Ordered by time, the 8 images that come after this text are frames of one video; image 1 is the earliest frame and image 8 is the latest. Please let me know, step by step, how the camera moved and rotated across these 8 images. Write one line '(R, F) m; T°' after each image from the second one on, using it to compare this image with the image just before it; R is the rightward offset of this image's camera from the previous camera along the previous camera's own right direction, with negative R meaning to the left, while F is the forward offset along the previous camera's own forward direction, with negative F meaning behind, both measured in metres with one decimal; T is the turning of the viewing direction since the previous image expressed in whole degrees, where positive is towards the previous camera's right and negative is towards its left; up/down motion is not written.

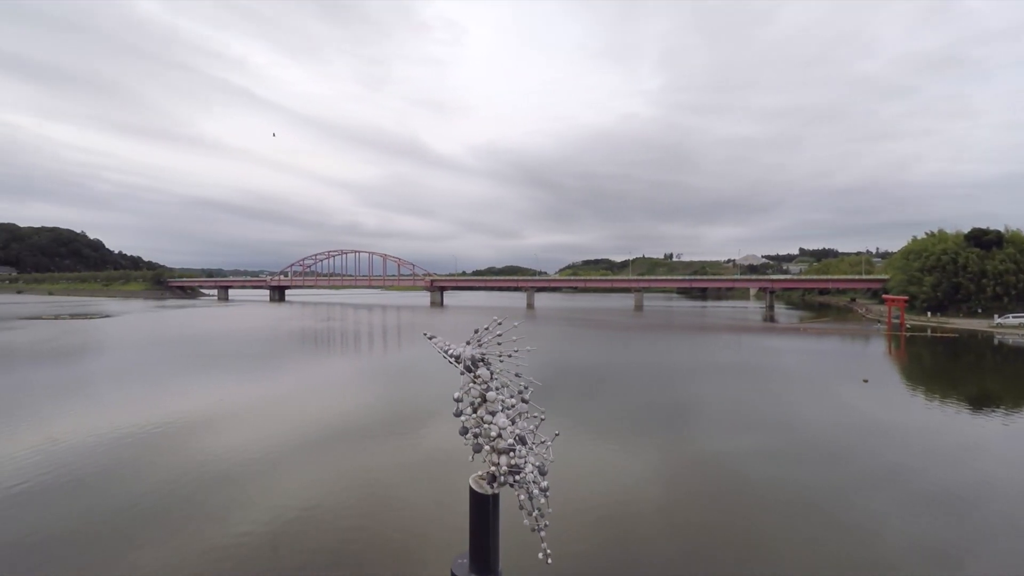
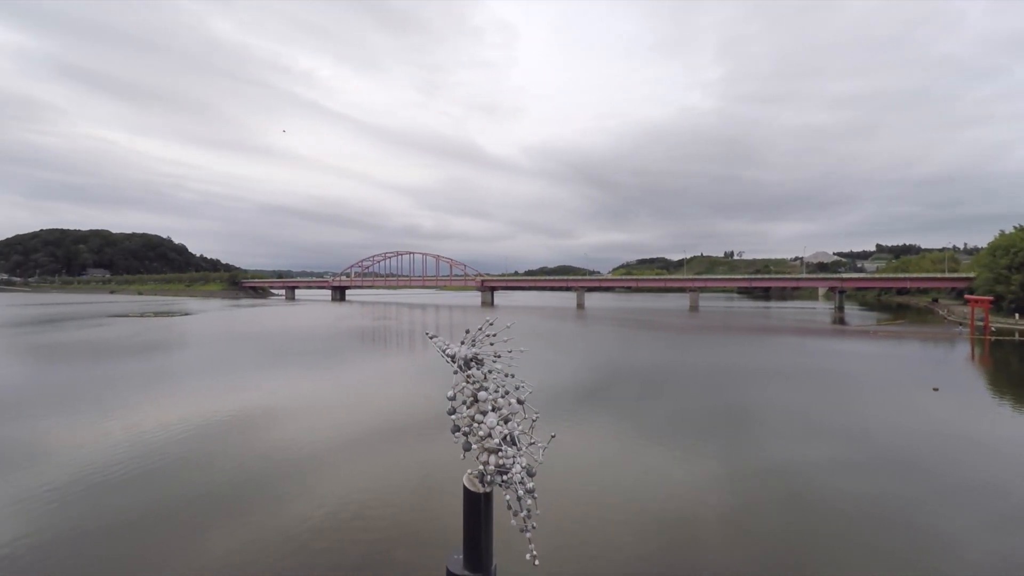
(+0.2, +0.1) m; -6°
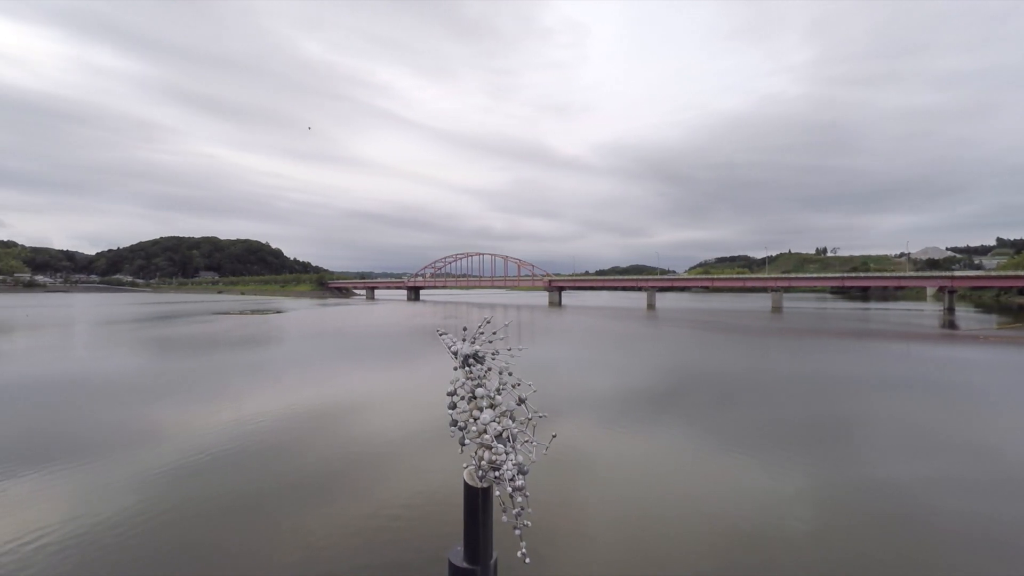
(+0.3, 0.0) m; -9°
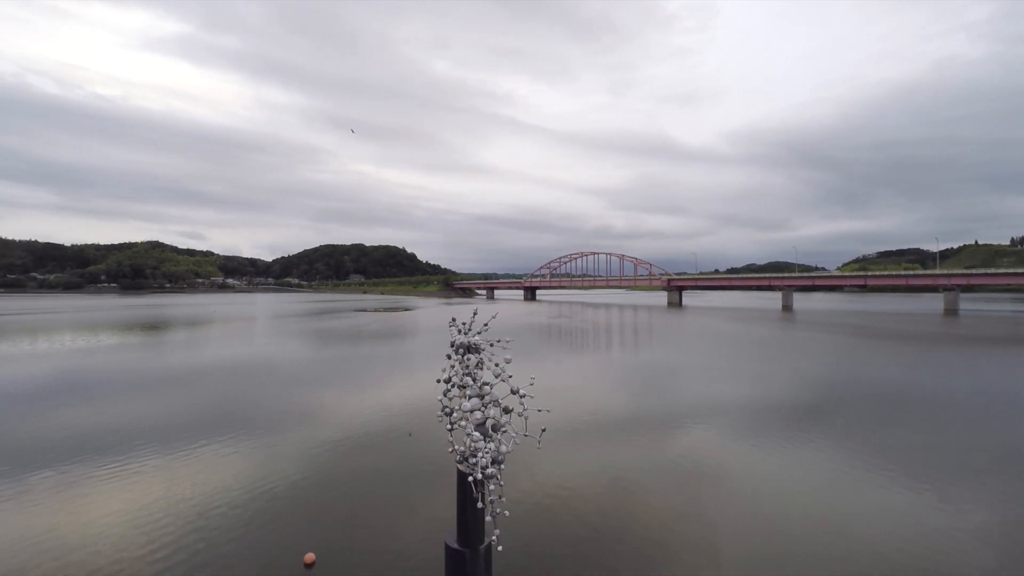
(+0.6, +0.1) m; -15°
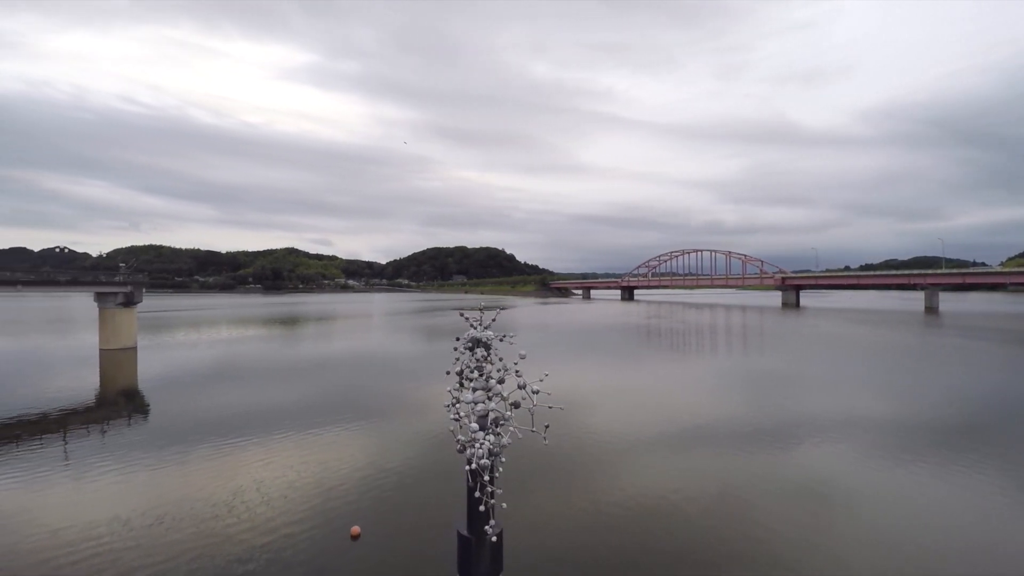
(+0.4, 0.0) m; -12°
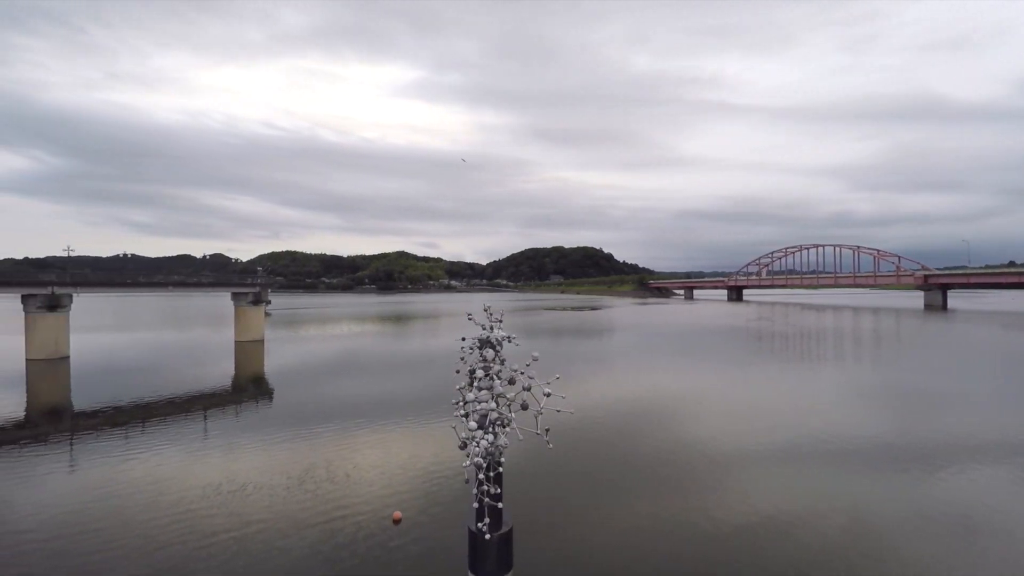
(+0.4, 0.0) m; -12°
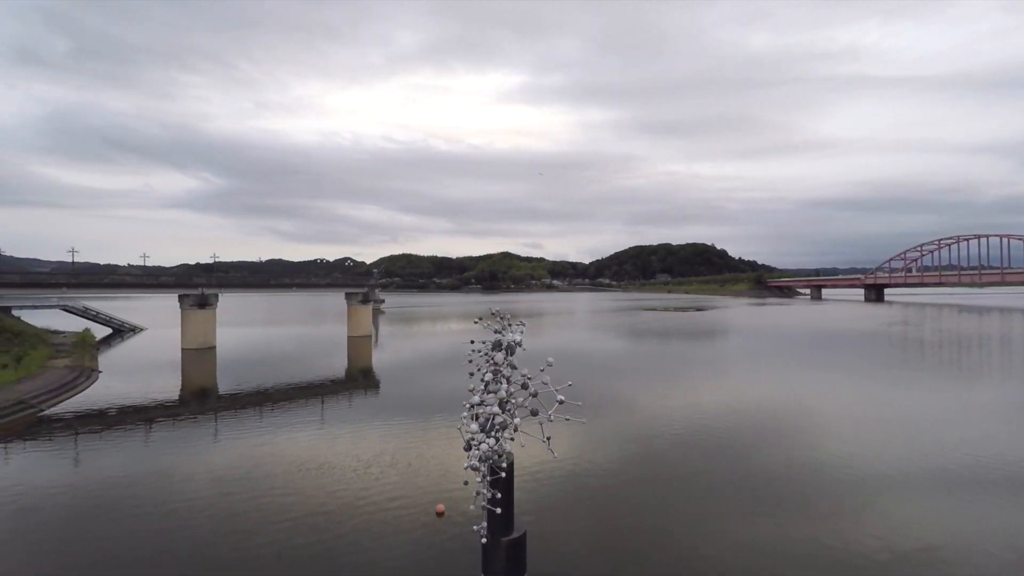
(+0.5, +0.1) m; -13°
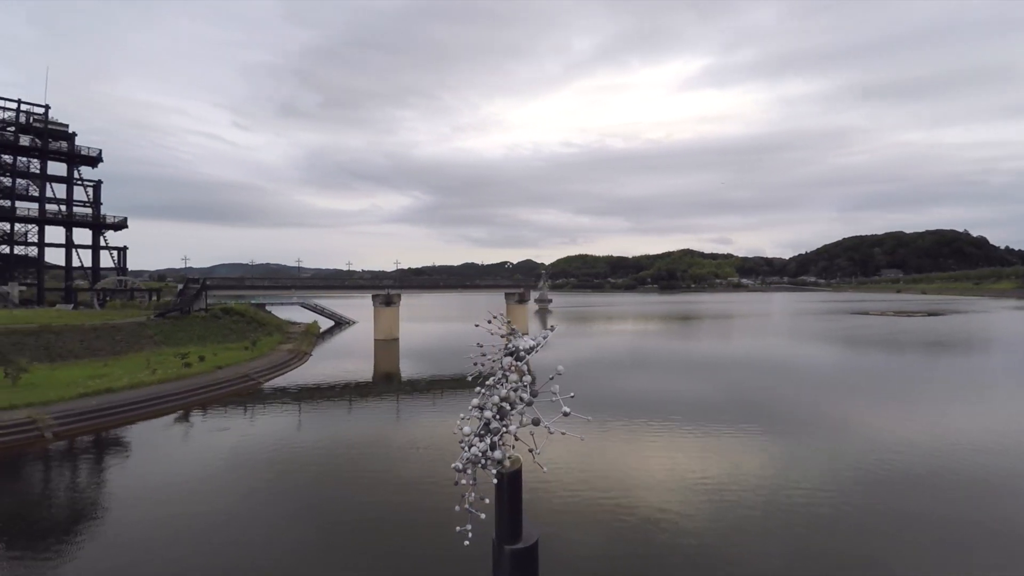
(+0.9, 0.0) m; -22°
